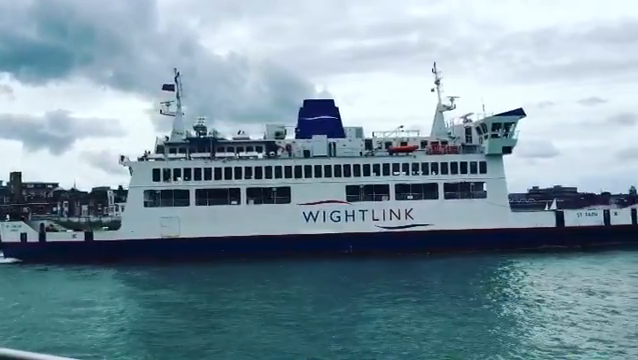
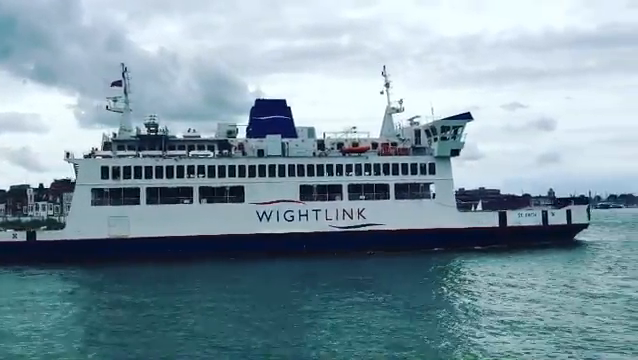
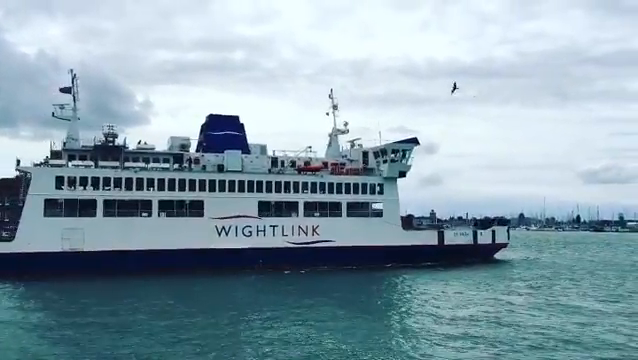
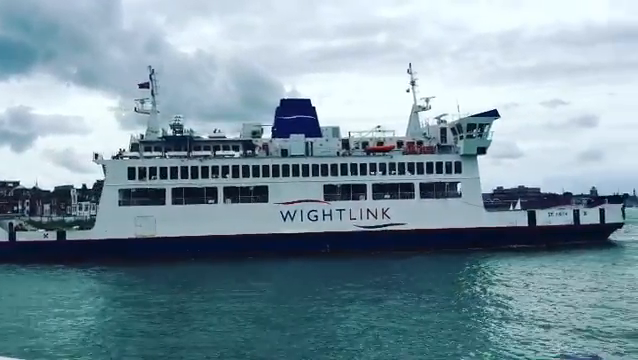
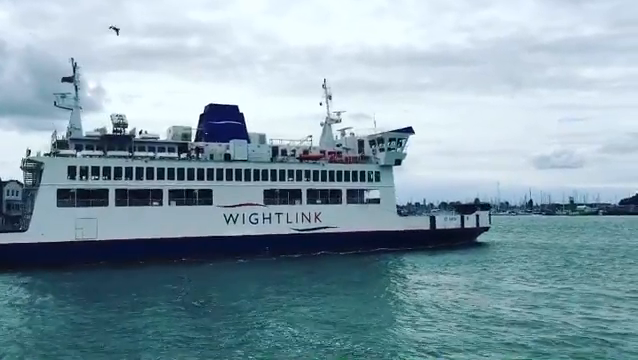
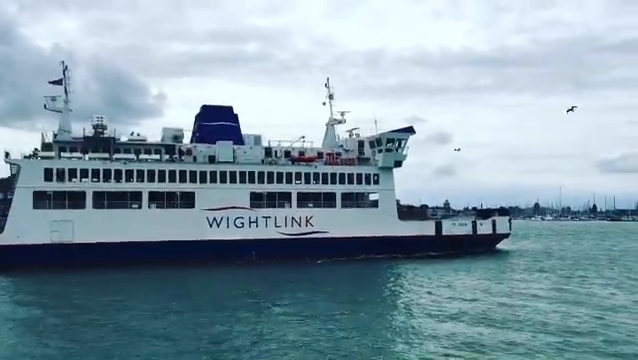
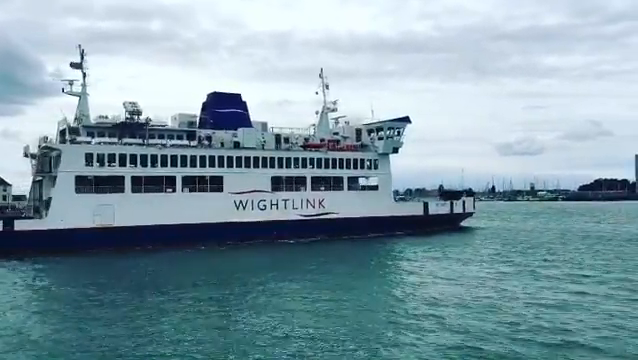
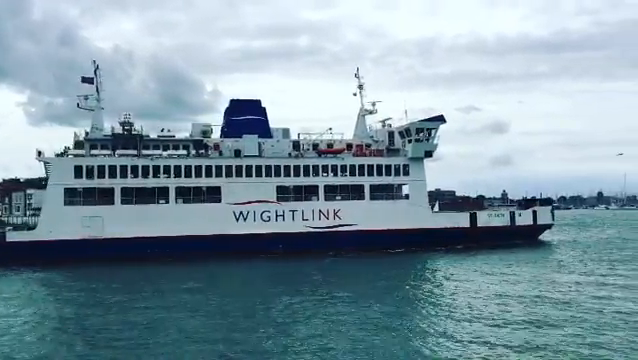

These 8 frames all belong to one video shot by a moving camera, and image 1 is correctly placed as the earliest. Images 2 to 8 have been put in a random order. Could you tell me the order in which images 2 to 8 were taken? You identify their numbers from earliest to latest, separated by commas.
4, 2, 8, 6, 3, 5, 7
